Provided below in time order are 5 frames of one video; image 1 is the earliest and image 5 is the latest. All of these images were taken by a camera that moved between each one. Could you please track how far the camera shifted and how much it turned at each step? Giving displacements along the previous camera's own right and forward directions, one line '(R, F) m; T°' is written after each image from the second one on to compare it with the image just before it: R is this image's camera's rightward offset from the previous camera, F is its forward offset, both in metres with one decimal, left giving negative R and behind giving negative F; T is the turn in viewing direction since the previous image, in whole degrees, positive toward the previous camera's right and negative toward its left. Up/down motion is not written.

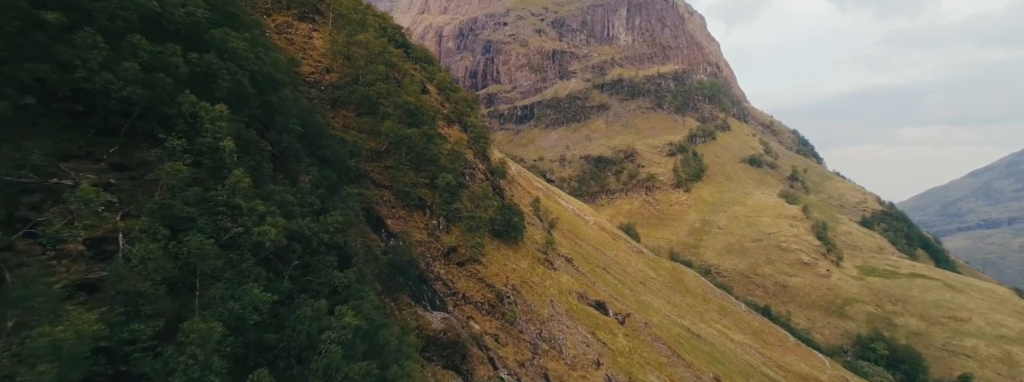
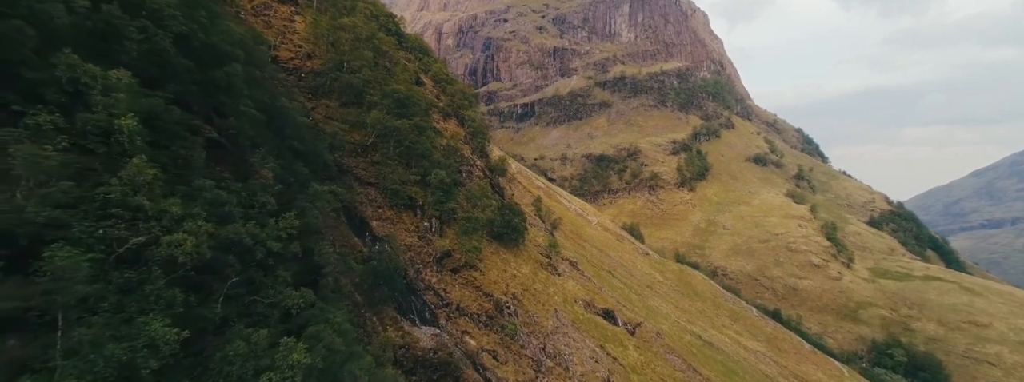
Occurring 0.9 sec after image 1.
(0.0, +6.4) m; 0°
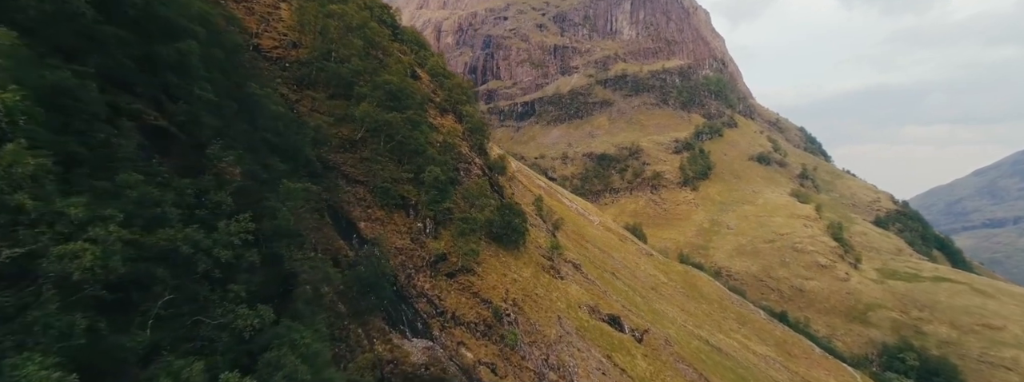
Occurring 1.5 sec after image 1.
(0.0, +4.2) m; 0°
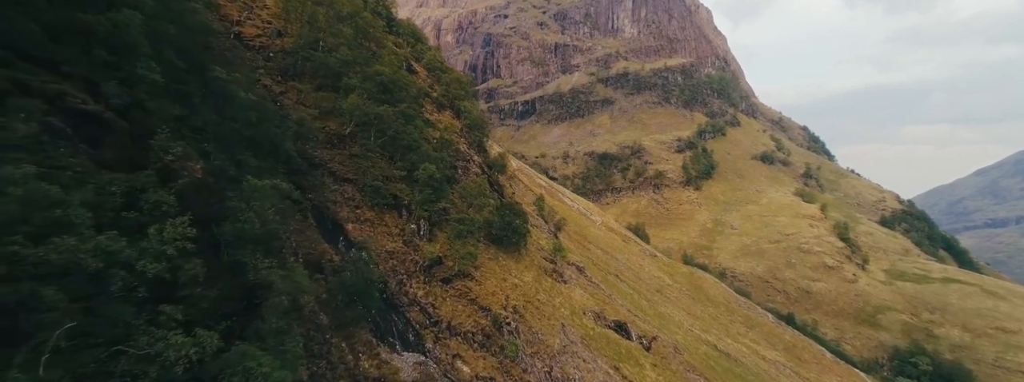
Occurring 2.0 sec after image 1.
(0.0, +3.8) m; 0°
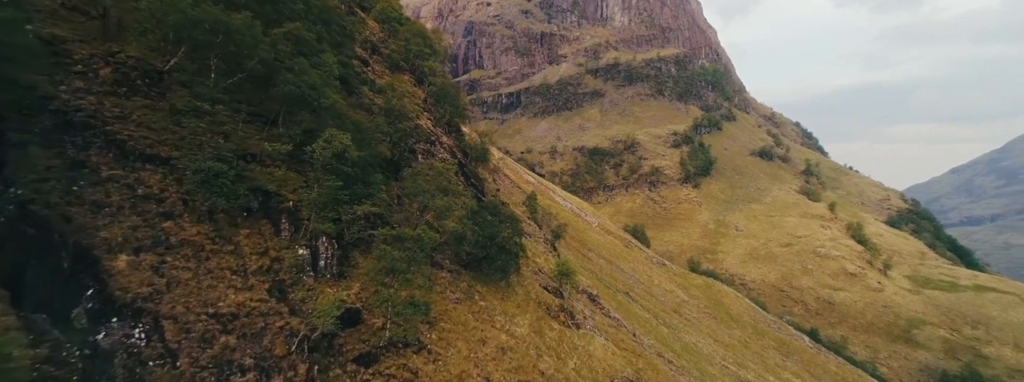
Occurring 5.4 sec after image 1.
(-0.1, +24.0) m; +2°
